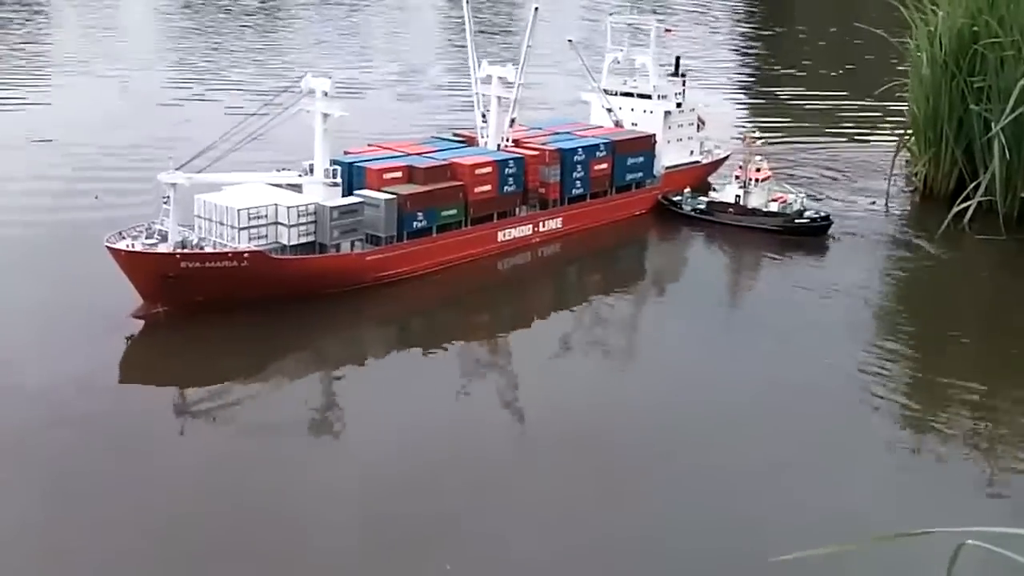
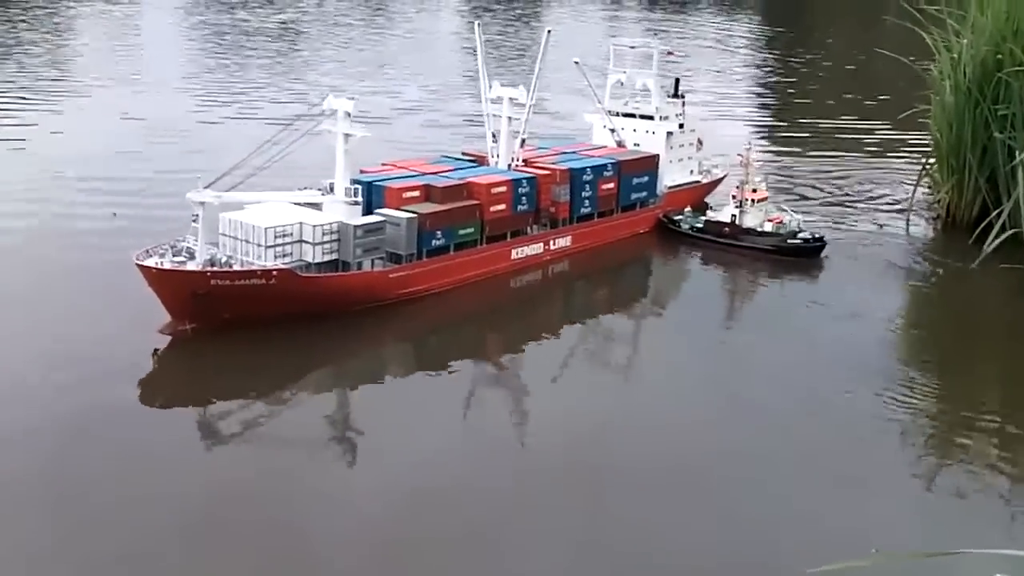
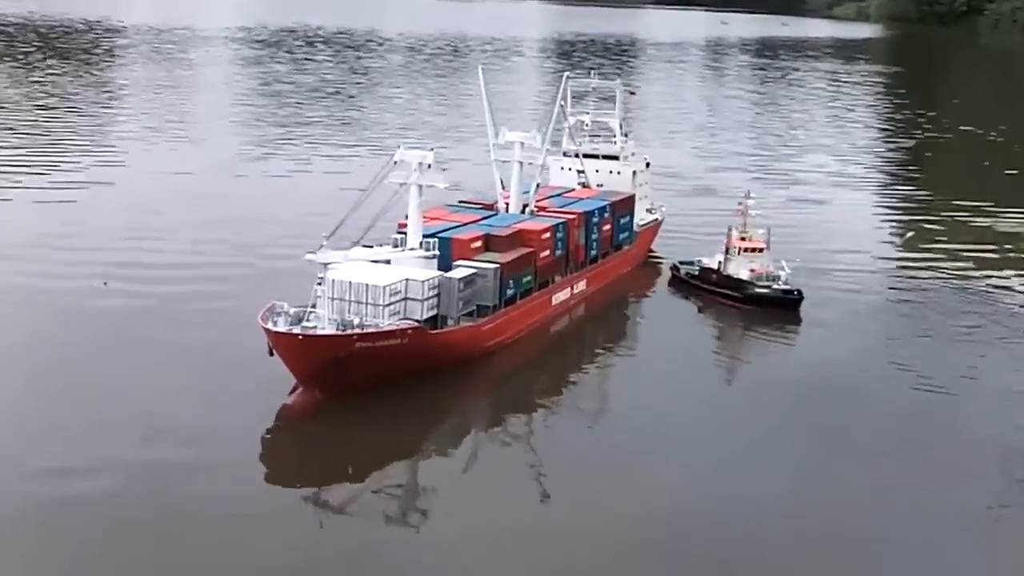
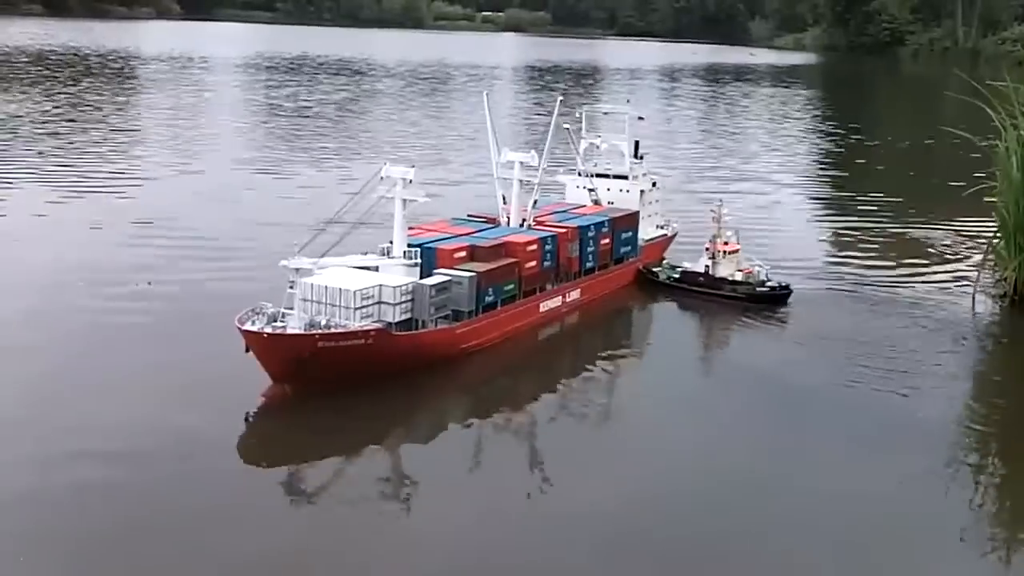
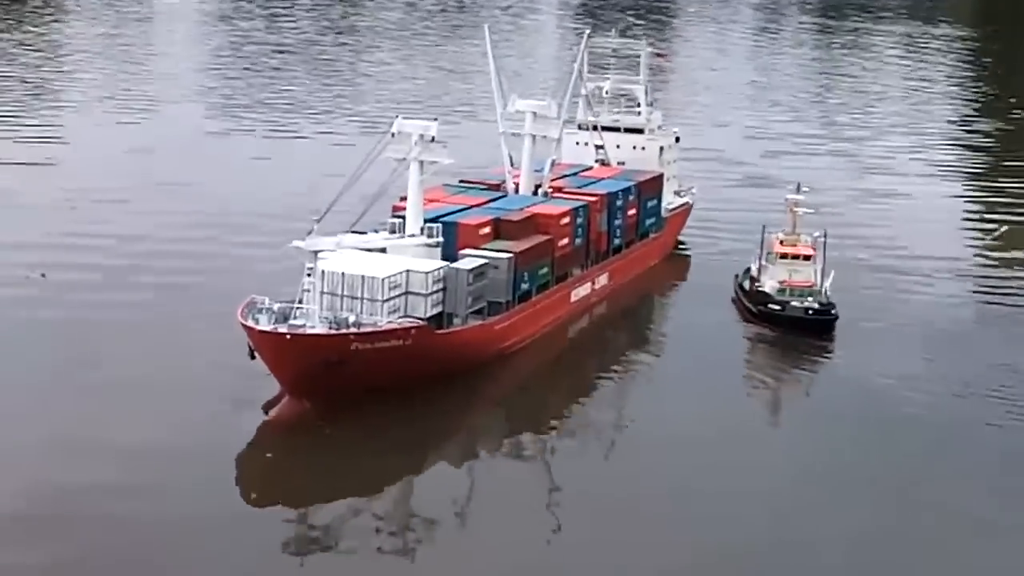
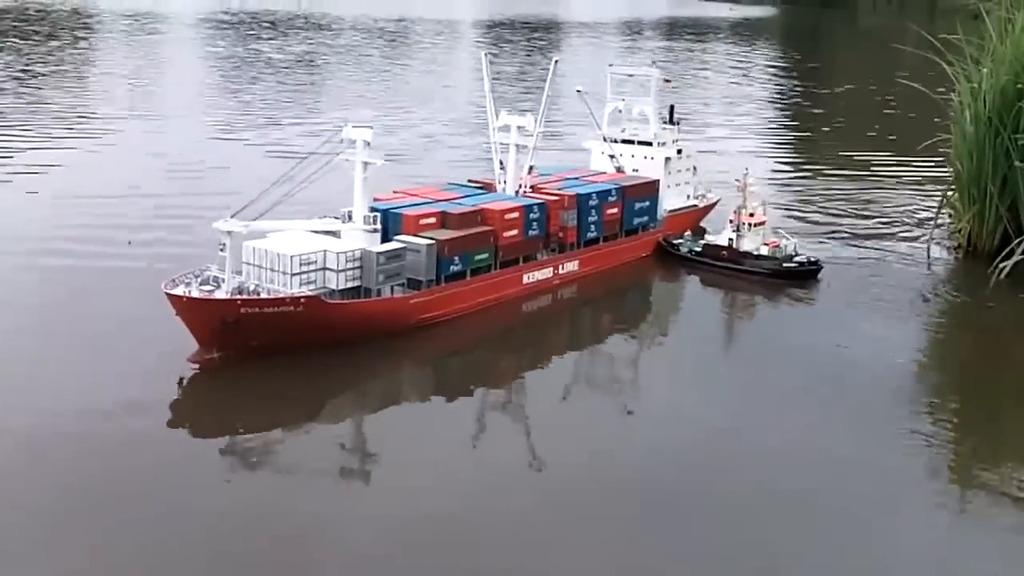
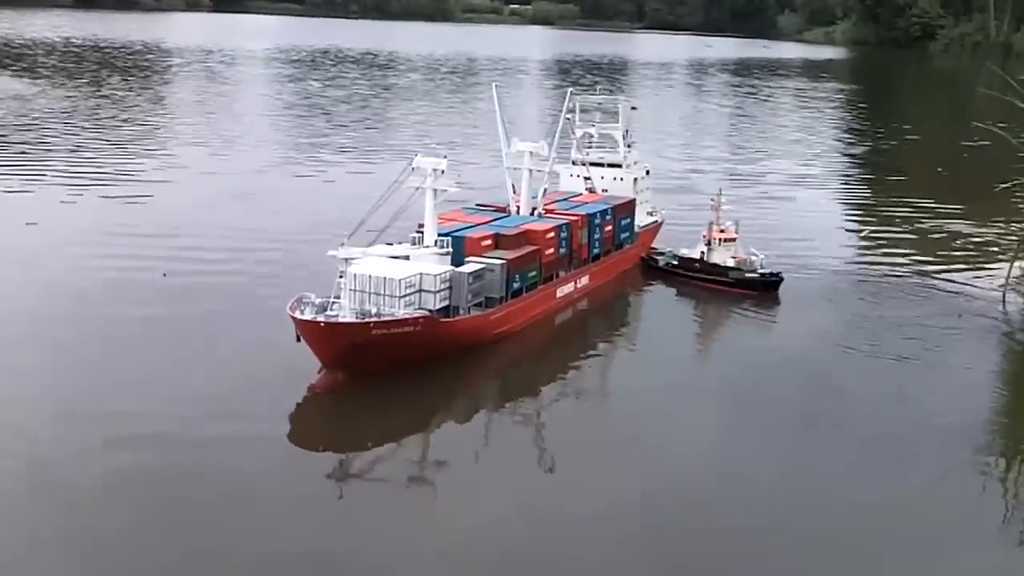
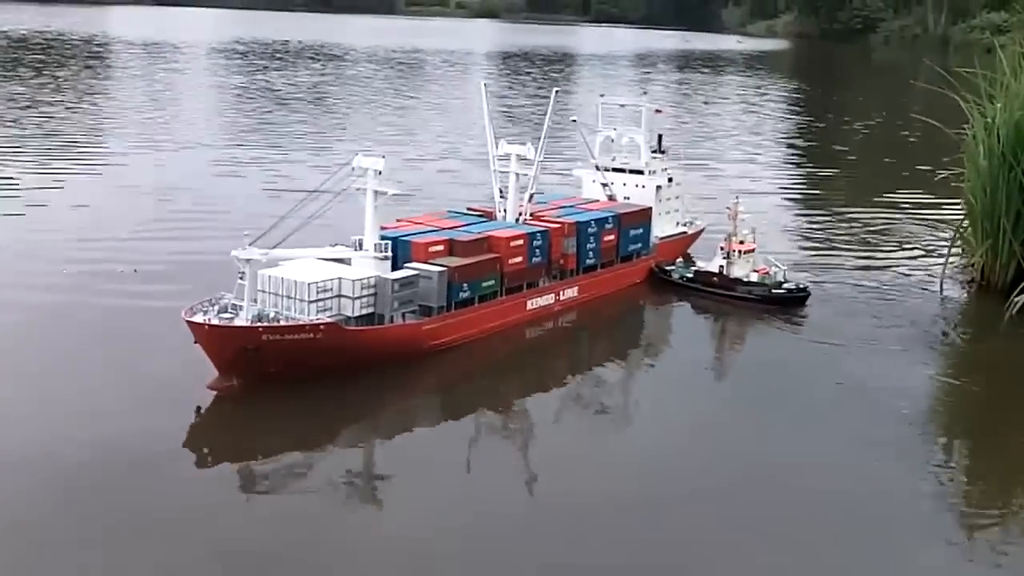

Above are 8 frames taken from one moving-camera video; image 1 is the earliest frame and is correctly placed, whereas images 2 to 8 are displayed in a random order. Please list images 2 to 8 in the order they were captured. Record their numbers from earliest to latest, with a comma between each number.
2, 6, 8, 4, 7, 3, 5
